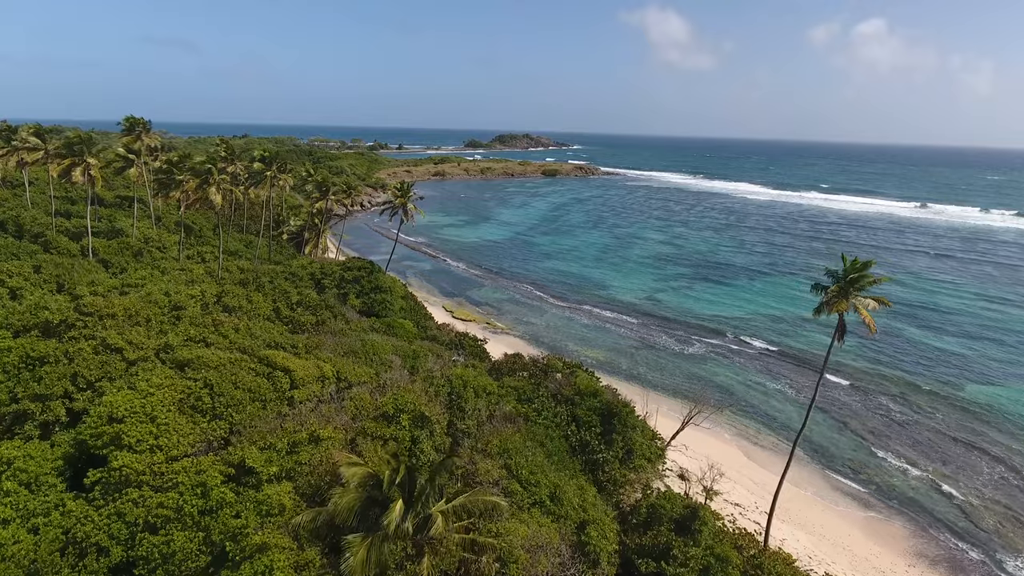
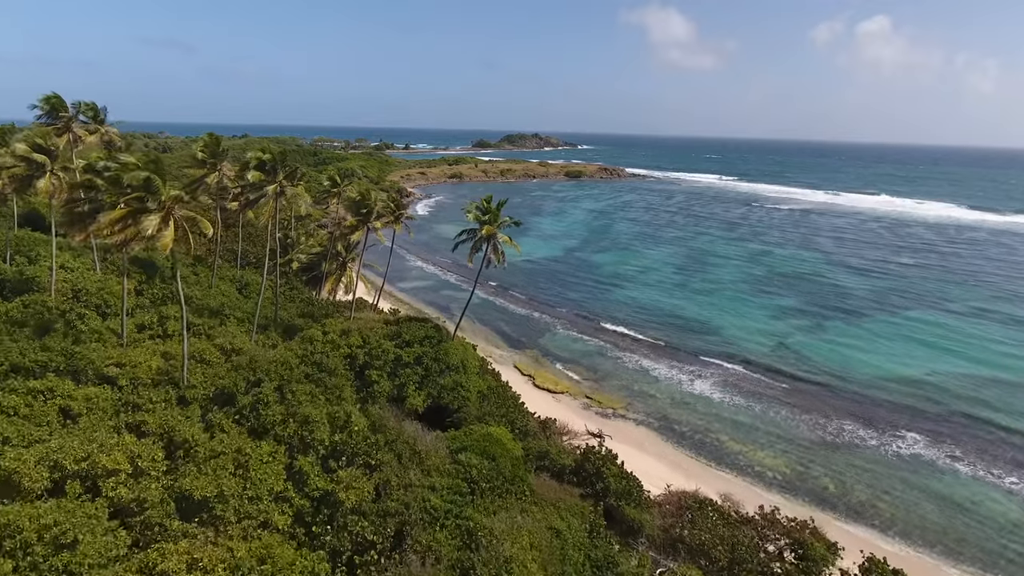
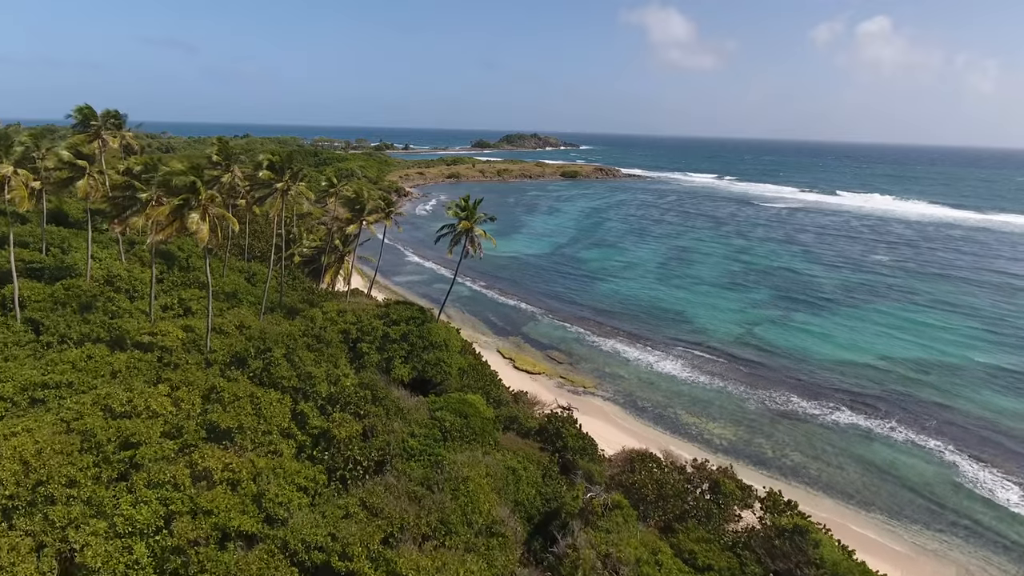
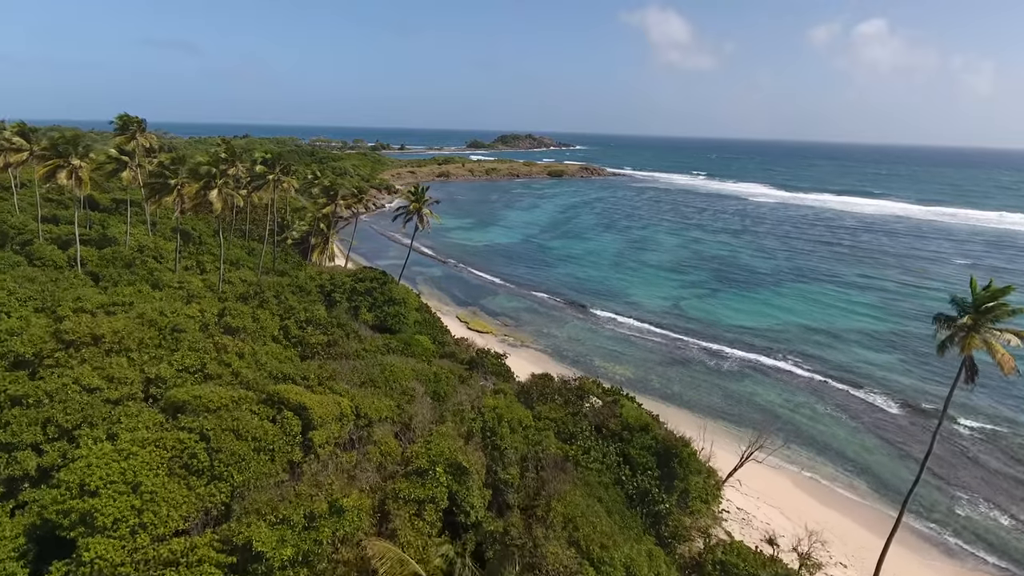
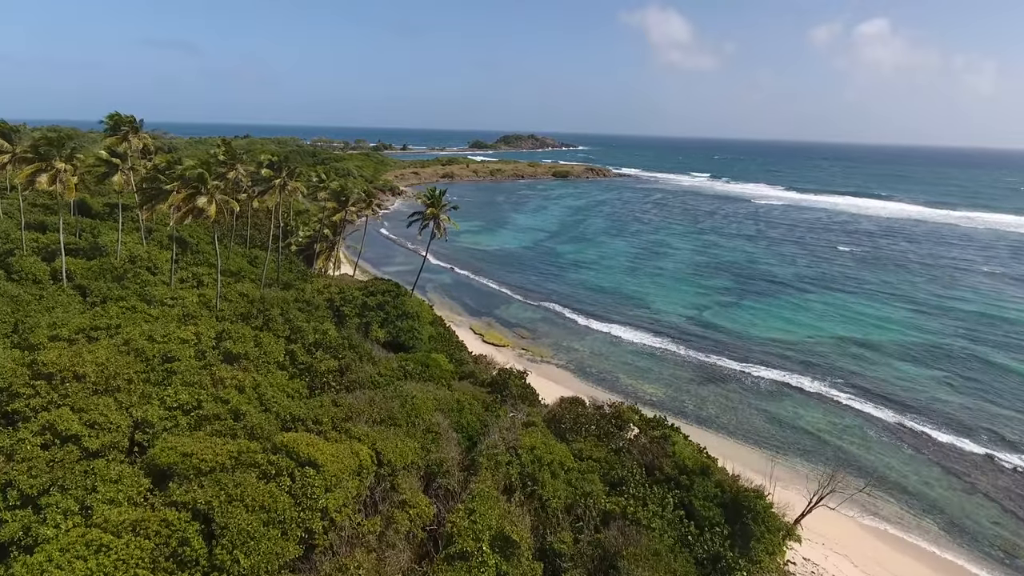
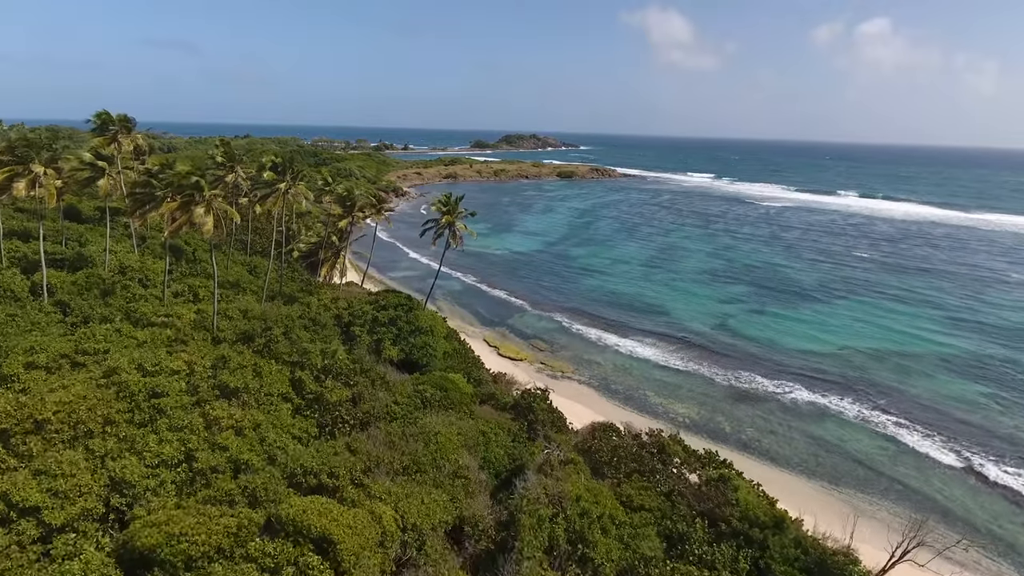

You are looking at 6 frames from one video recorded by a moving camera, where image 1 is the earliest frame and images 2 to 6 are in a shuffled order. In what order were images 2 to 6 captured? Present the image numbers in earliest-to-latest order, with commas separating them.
4, 5, 6, 3, 2
